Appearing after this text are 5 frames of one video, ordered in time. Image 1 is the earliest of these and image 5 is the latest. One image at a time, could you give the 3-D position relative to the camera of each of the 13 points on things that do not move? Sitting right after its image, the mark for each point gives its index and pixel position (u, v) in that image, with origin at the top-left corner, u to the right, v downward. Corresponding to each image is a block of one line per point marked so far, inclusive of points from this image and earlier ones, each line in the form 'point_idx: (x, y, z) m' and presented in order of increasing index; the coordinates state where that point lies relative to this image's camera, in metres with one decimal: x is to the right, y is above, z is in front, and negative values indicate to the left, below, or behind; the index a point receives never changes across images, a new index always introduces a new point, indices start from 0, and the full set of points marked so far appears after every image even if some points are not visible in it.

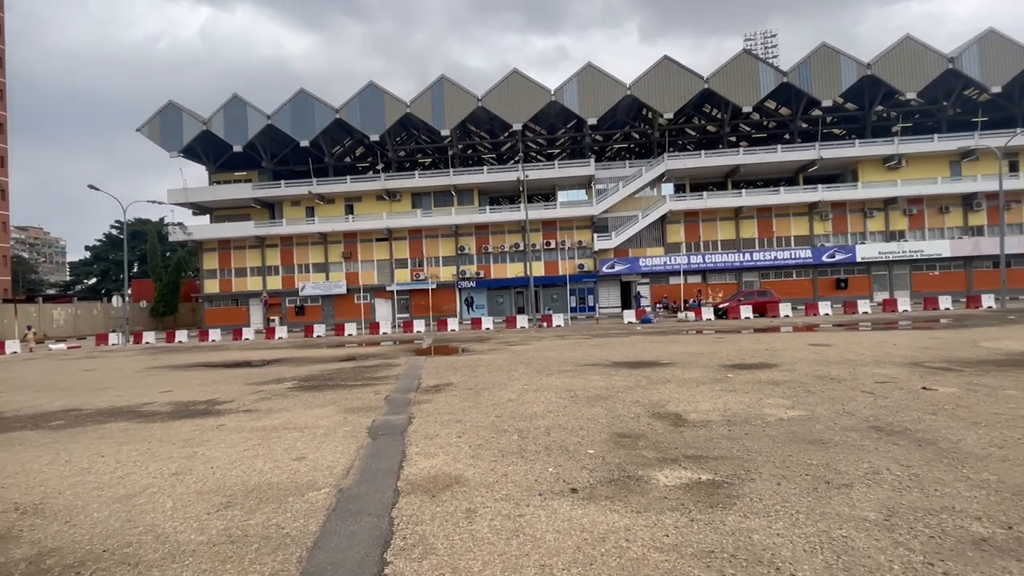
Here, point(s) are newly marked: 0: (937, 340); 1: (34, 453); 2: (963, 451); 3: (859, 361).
0: (+15.0, -1.8, +16.8) m
1: (-7.8, -2.7, +7.9) m
2: (+5.5, -2.0, +5.9) m
3: (+9.4, -2.0, +12.9) m
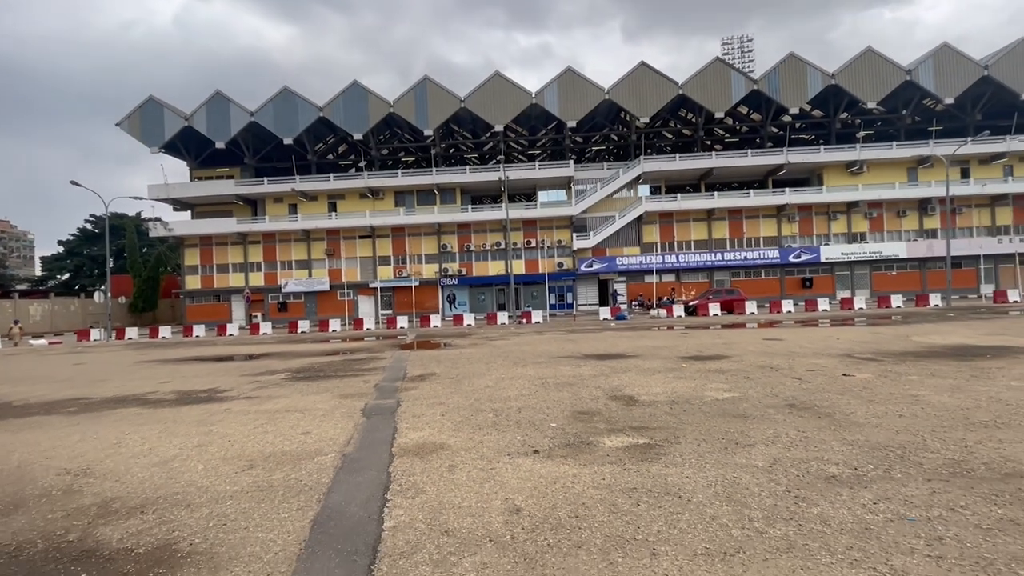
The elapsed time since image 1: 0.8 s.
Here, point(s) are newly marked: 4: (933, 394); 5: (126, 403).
0: (+14.2, -1.8, +18.6) m
1: (-8.2, -2.6, +8.9) m
2: (+5.1, -2.0, +7.3) m
3: (+8.7, -2.0, +14.5) m
4: (+7.7, -1.9, +8.7) m
5: (-9.3, -2.7, +11.5) m
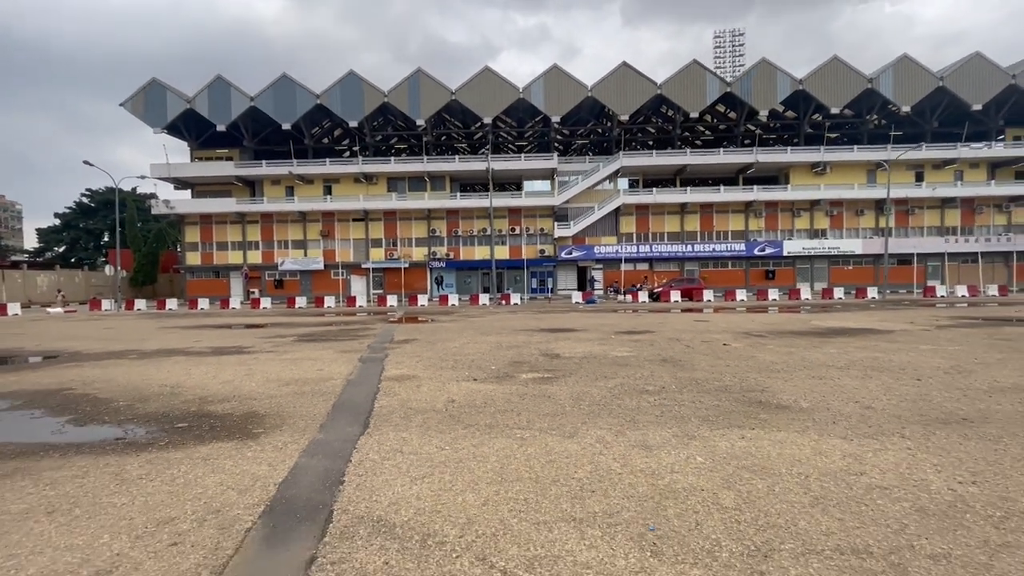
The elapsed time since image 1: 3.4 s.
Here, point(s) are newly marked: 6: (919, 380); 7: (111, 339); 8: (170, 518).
0: (+12.9, -1.5, +22.2) m
1: (-9.4, -2.0, +12.1) m
2: (+4.0, -1.8, +10.7) m
3: (+7.5, -1.6, +18.0) m
4: (+6.5, -1.7, +12.3) m
5: (-10.5, -2.0, +14.8) m
6: (+7.6, -1.7, +8.9) m
7: (-16.4, -2.1, +19.5) m
8: (-3.0, -2.0, +4.2) m
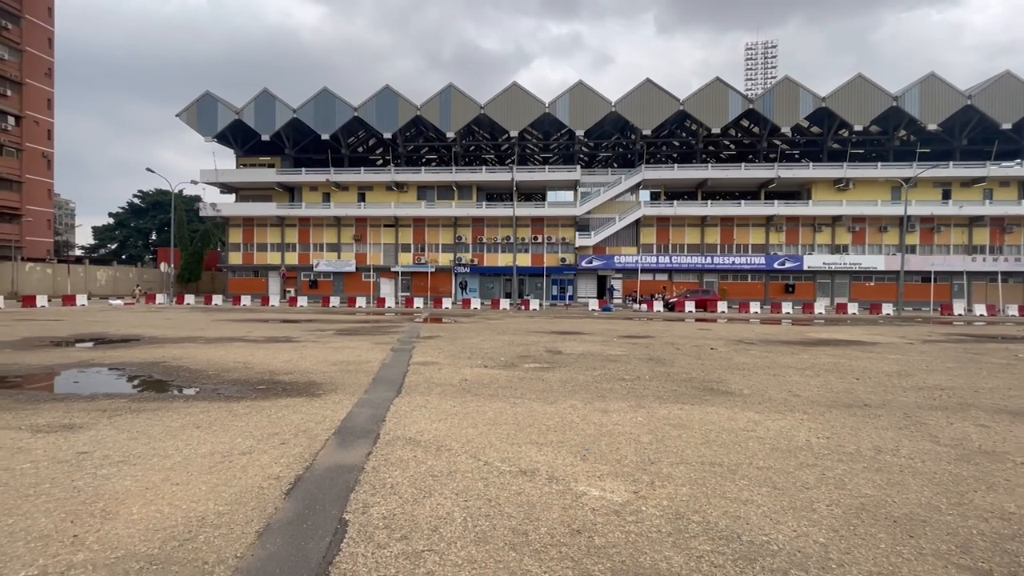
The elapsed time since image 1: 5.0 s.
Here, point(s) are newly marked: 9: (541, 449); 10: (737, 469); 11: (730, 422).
0: (+13.7, -2.1, +23.5) m
1: (-9.1, -1.9, +14.7) m
2: (+4.2, -2.0, +12.6) m
3: (+8.0, -2.0, +19.6) m
4: (+6.8, -2.0, +14.0) m
5: (-10.1, -1.9, +17.3) m
6: (+7.6, -2.0, +10.5) m
7: (-15.8, -1.9, +22.4) m
8: (-3.2, -1.9, +6.4) m
9: (+0.3, -1.9, +5.7) m
10: (+2.5, -2.0, +5.2) m
11: (+3.2, -2.0, +7.1) m
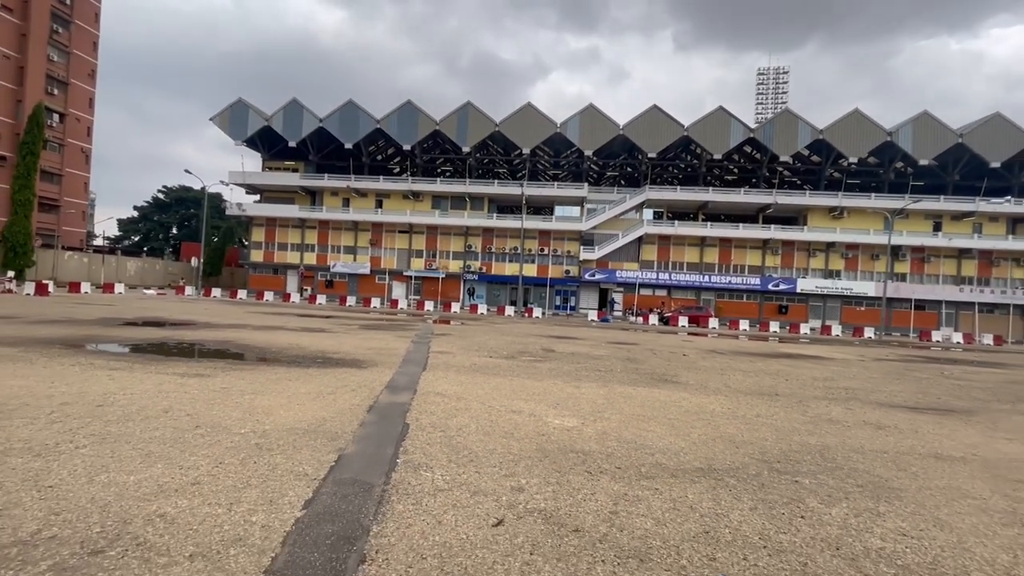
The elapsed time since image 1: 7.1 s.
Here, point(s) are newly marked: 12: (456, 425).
0: (+13.8, -3.2, +26.1) m
1: (-9.1, -1.7, +17.5) m
2: (+4.2, -2.4, +15.3) m
3: (+8.1, -2.8, +22.3) m
4: (+6.8, -2.6, +16.6) m
5: (-10.0, -1.7, +20.2) m
6: (+7.6, -2.5, +13.2) m
7: (-15.6, -1.5, +25.3) m
8: (-3.3, -1.9, +9.2) m
9: (+0.3, -2.0, +8.5) m
10: (+2.4, -2.2, +7.9) m
11: (+3.1, -2.2, +9.8) m
12: (-0.8, -1.9, +6.7) m
